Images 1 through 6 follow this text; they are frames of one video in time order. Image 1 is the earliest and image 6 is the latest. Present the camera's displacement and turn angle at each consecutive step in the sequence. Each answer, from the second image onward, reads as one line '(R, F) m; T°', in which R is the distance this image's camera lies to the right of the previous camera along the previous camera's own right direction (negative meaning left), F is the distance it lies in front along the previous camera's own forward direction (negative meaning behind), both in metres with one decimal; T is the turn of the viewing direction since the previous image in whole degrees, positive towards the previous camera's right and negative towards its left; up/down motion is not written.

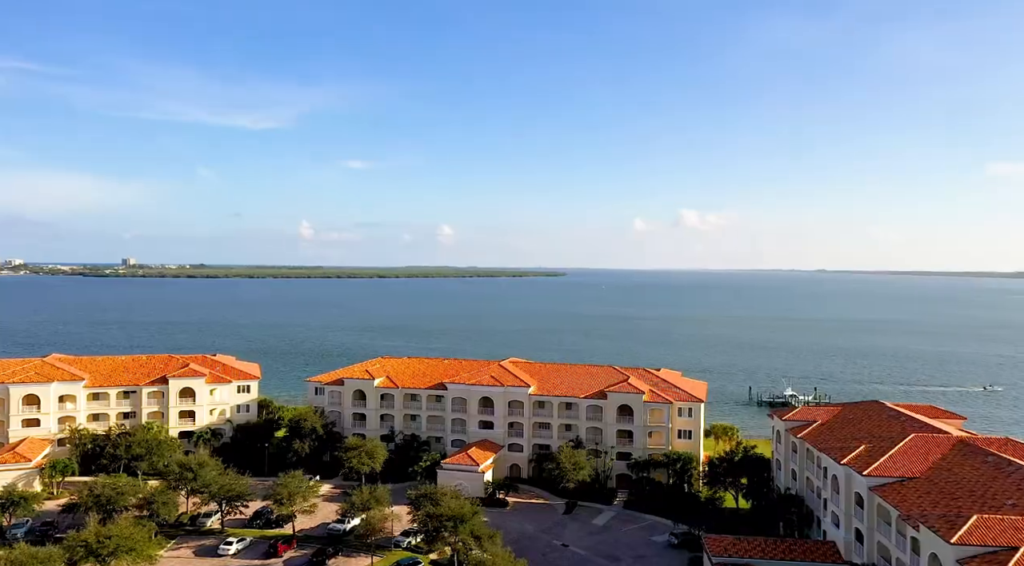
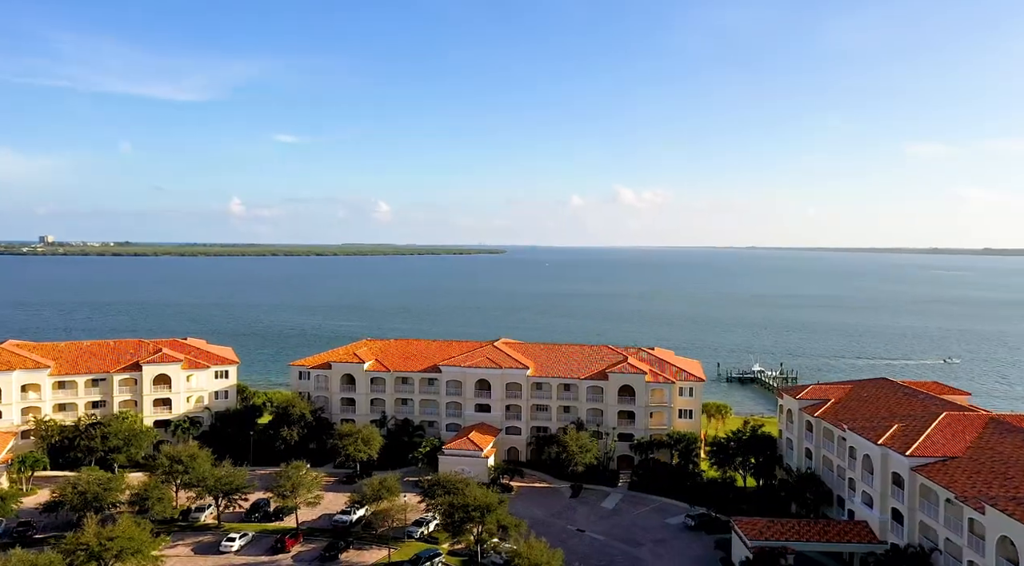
(-4.5, +1.9) m; +5°
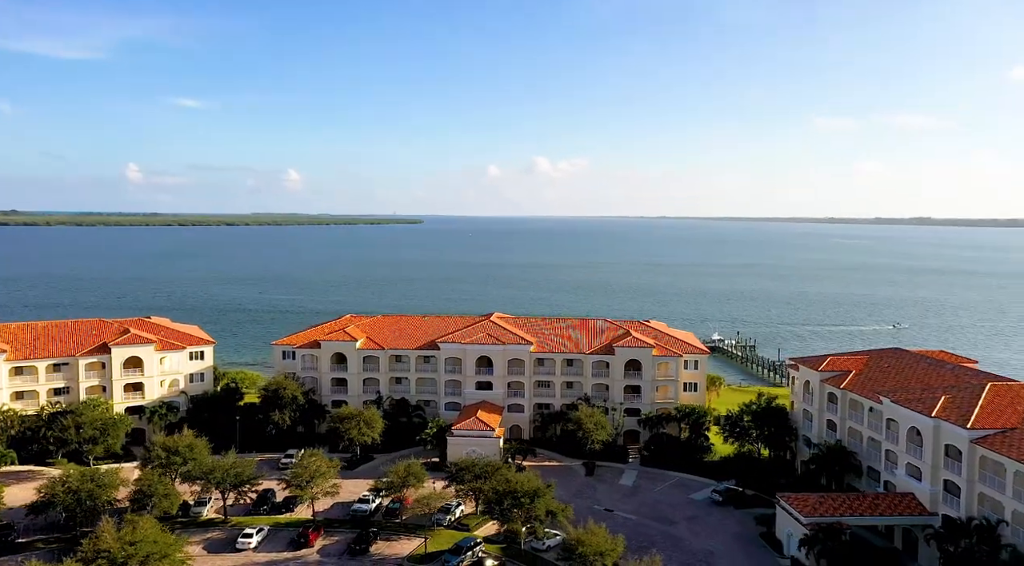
(-6.3, +2.5) m; +6°
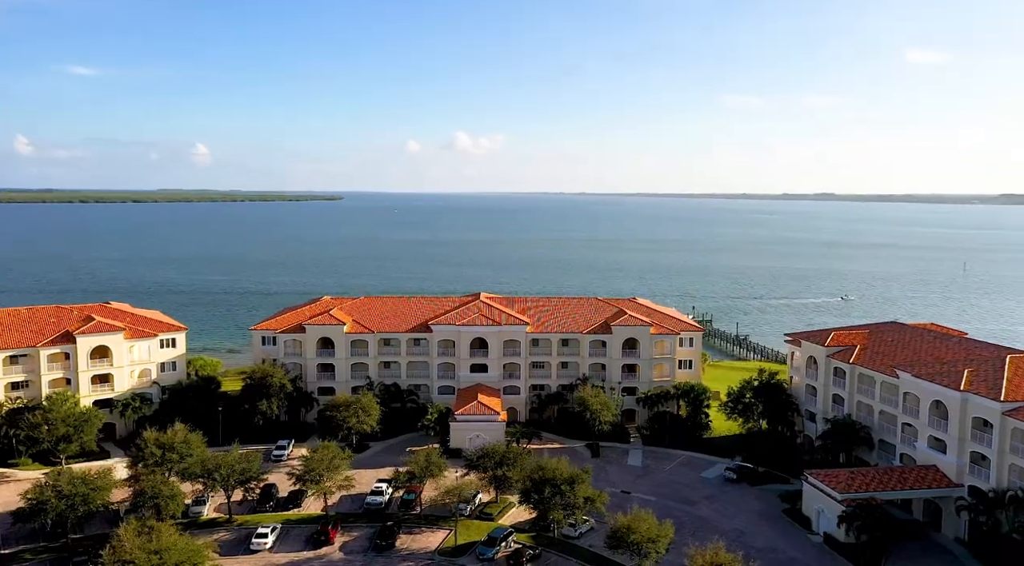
(-5.3, +1.9) m; +6°
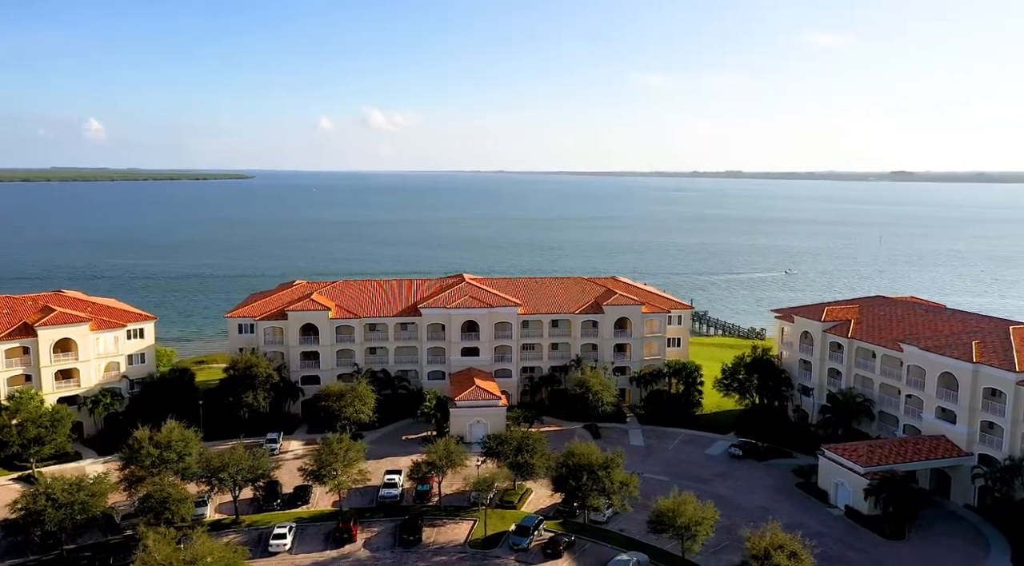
(-5.1, +1.6) m; +6°
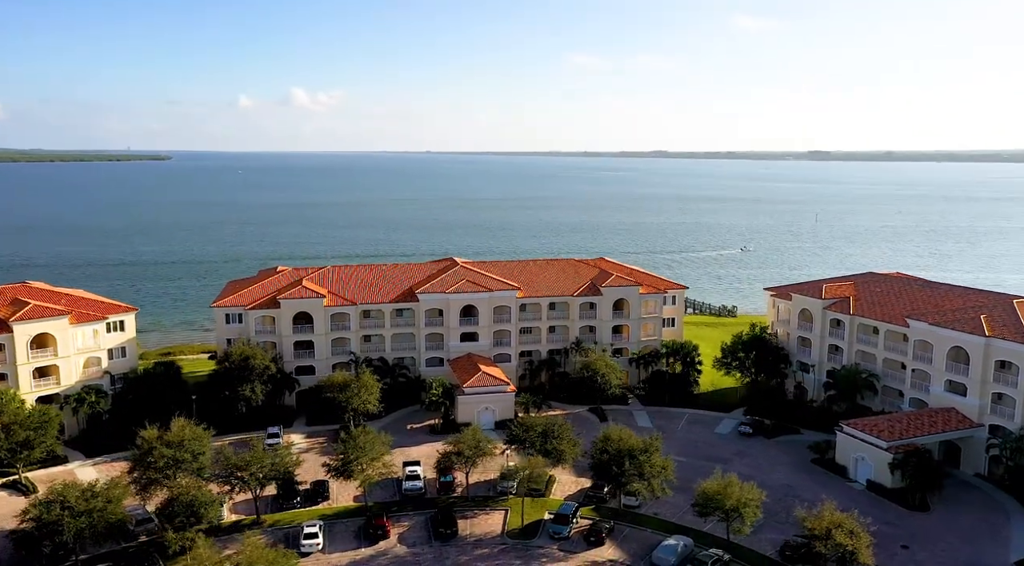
(-4.7, +1.2) m; +5°
